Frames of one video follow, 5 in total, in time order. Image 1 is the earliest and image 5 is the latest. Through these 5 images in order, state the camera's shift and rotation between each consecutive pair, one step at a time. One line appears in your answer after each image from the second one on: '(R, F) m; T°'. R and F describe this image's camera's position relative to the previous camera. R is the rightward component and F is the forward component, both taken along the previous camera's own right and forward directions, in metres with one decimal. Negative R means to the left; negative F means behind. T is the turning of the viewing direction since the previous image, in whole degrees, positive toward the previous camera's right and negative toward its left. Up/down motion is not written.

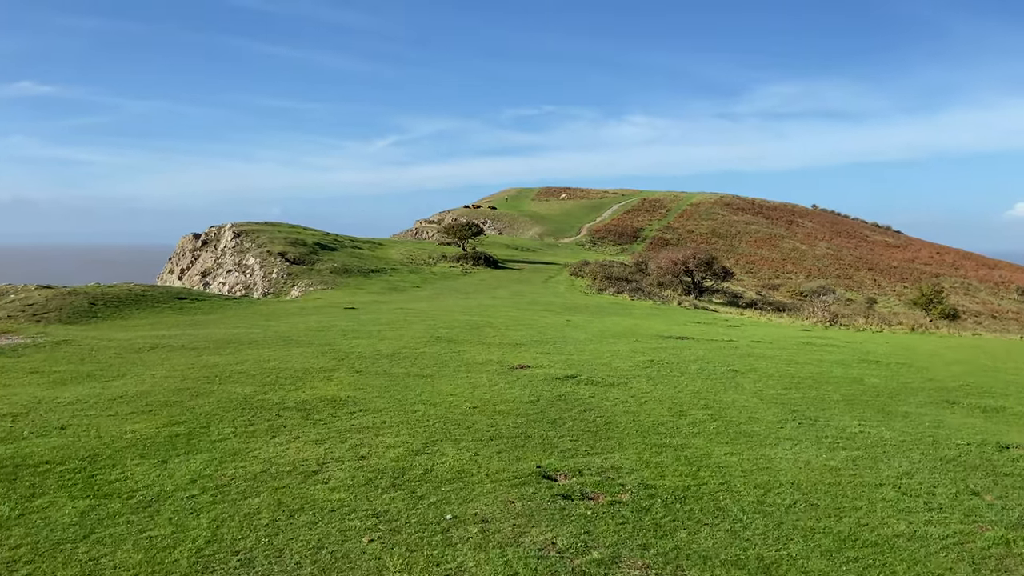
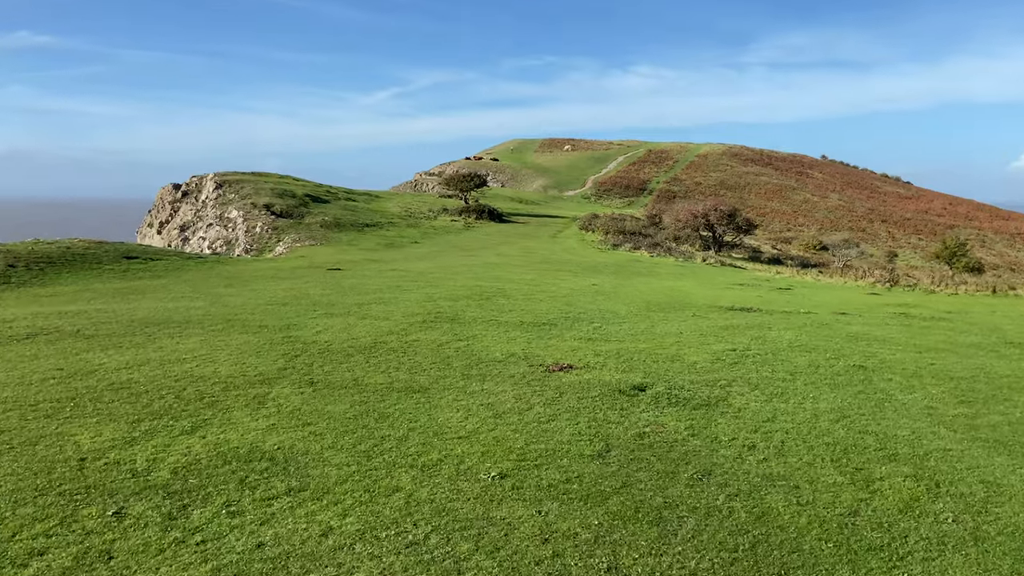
(-0.5, +5.9) m; 0°
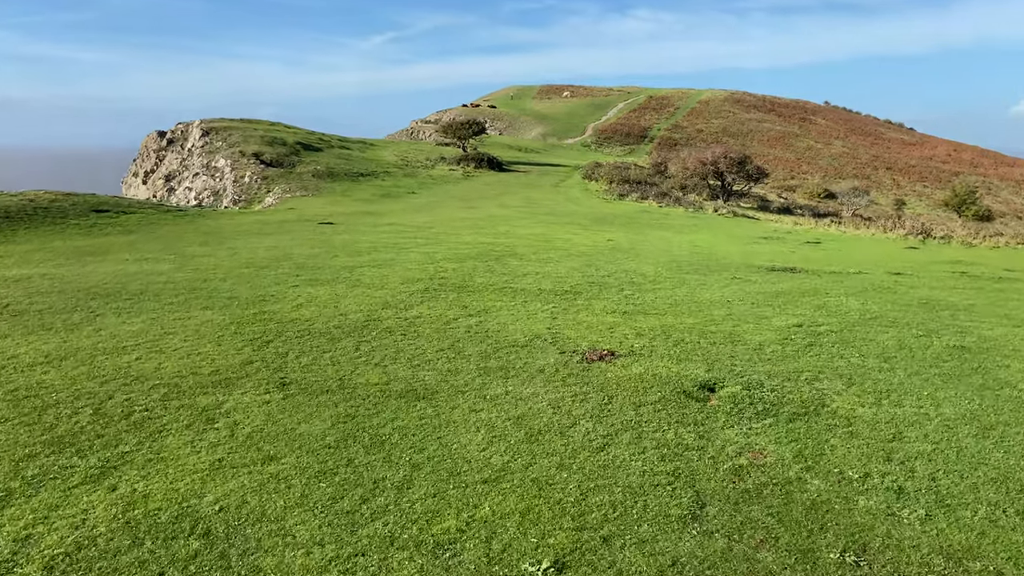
(-0.4, +2.6) m; 0°
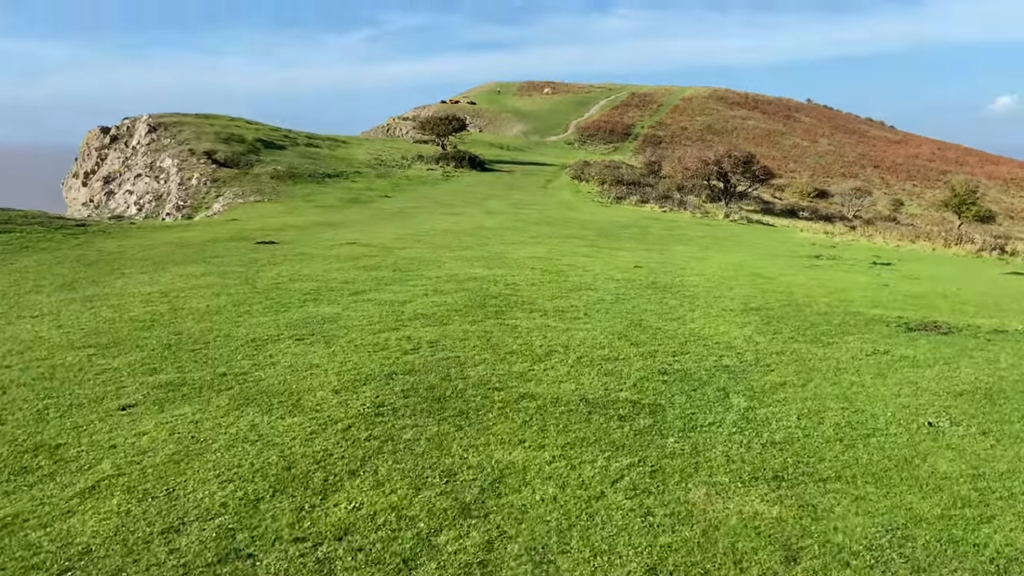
(-0.4, +6.6) m; +1°
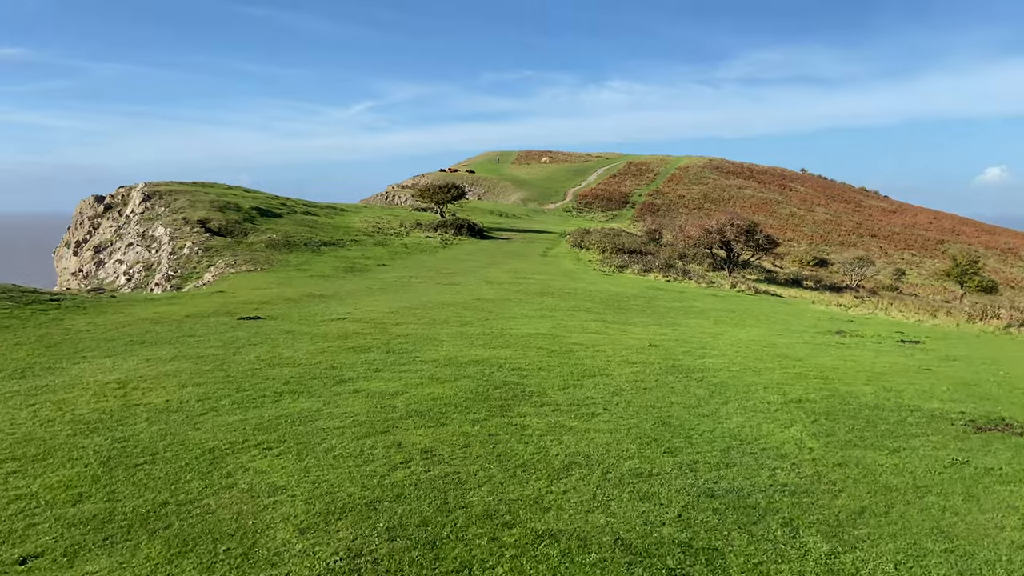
(-0.2, +1.6) m; 0°
